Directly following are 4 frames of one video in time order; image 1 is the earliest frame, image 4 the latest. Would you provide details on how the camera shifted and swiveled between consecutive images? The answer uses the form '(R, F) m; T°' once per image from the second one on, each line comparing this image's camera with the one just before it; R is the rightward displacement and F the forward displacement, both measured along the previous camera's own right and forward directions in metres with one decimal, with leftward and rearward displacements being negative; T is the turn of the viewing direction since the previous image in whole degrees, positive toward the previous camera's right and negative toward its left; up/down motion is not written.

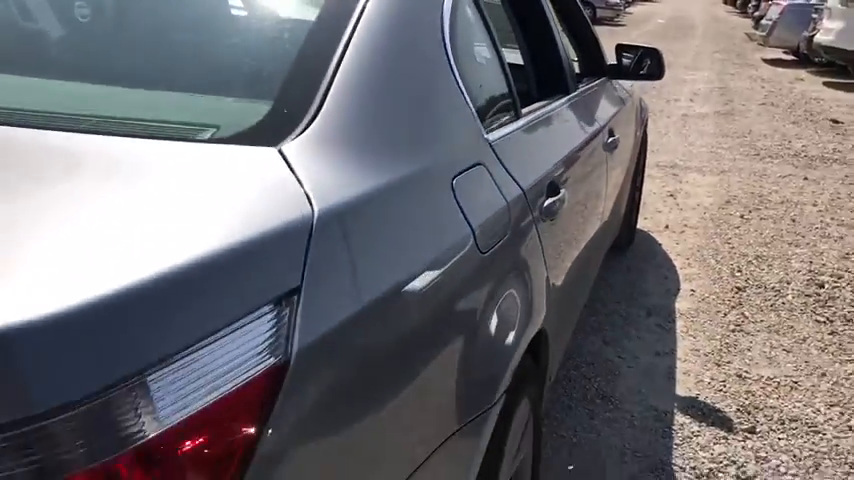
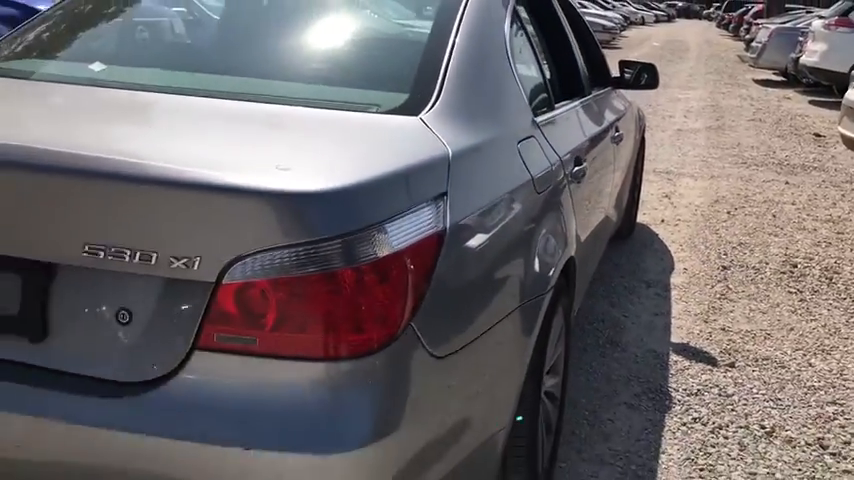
(-0.2, -0.8) m; 0°
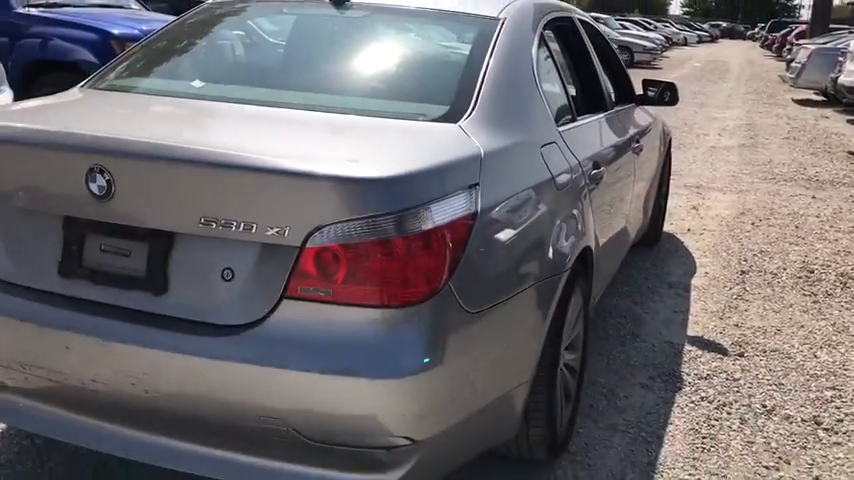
(0.0, -0.4) m; -3°
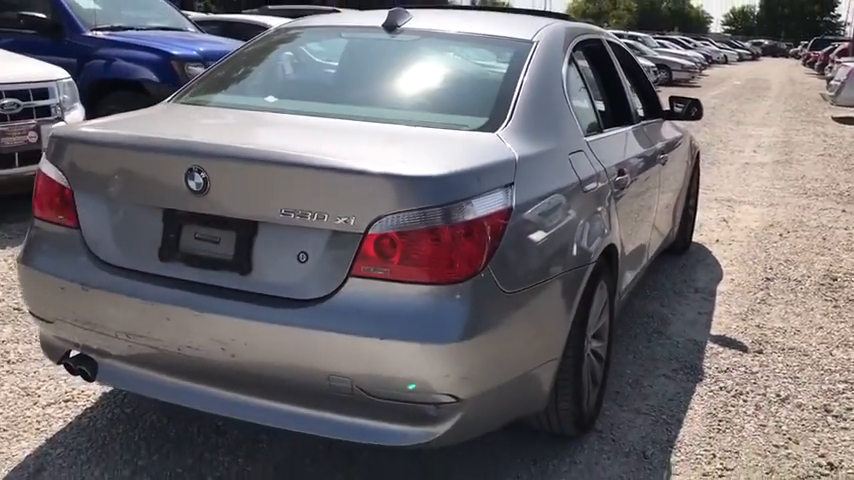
(0.0, -0.4) m; -3°
